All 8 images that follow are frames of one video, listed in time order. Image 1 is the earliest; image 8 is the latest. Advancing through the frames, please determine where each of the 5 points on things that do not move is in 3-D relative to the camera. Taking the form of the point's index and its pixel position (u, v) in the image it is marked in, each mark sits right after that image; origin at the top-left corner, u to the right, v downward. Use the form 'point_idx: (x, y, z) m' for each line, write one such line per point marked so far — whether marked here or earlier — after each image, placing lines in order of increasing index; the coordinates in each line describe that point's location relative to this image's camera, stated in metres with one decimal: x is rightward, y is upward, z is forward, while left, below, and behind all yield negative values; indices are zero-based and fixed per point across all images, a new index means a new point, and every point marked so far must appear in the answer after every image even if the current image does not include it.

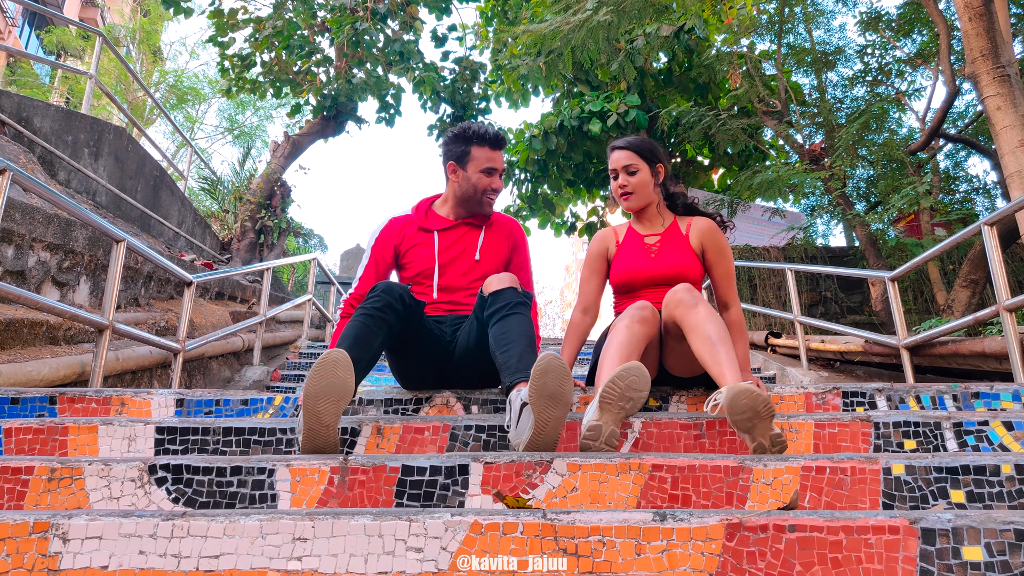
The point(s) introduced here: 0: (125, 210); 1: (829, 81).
0: (-3.2, +0.6, +5.5) m
1: (+3.8, +2.5, +7.9) m
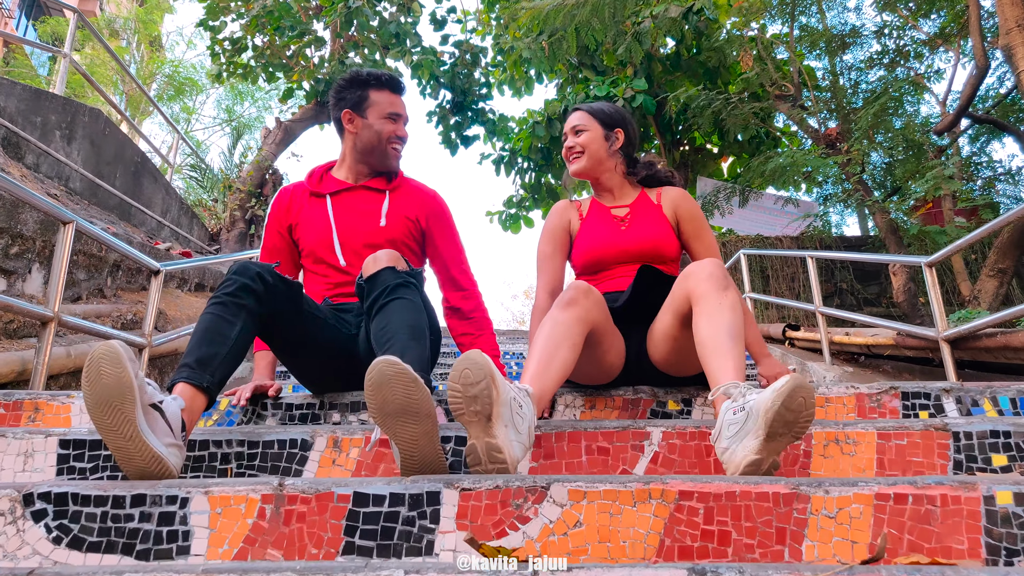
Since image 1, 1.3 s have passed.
0: (-3.2, +0.7, +5.2) m
1: (+3.8, +2.6, +7.5) m
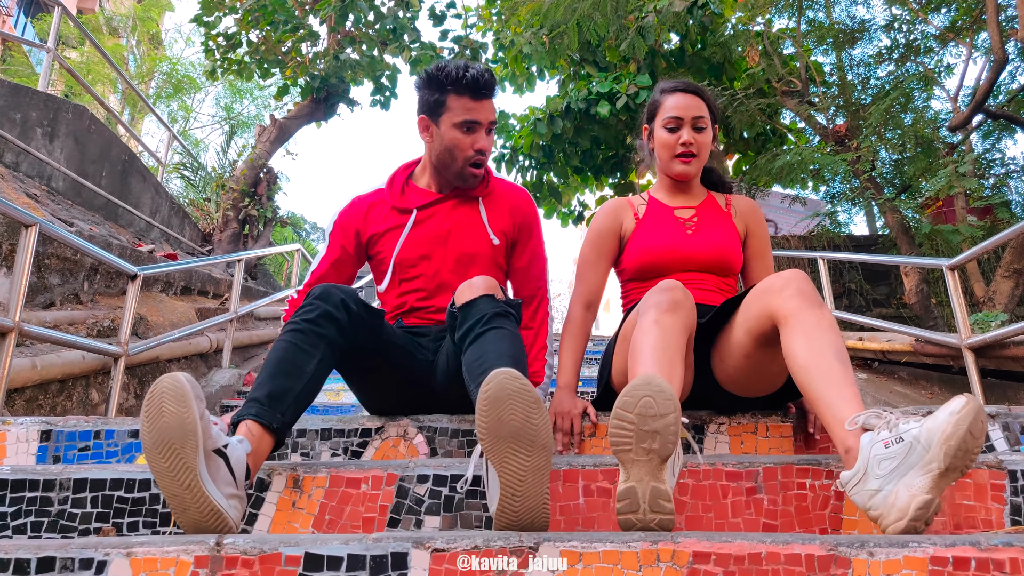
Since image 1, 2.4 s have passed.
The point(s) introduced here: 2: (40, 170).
0: (-3.2, +0.7, +5.0) m
1: (+3.8, +2.6, +7.3) m
2: (-3.3, +0.8, +4.5) m
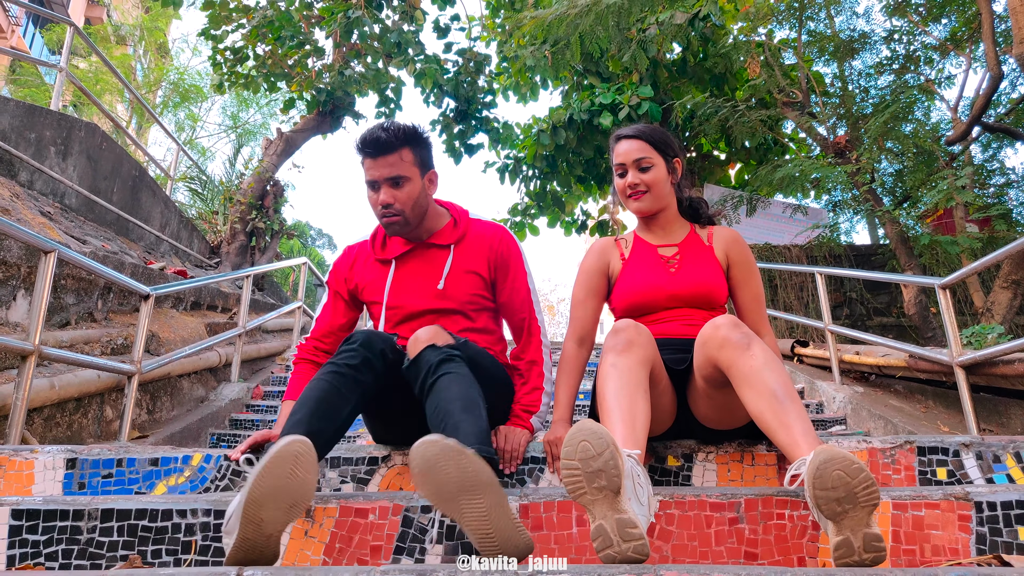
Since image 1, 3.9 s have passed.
0: (-3.2, +0.6, +5.1) m
1: (+3.8, +2.5, +7.4) m
2: (-3.2, +0.7, +4.6) m
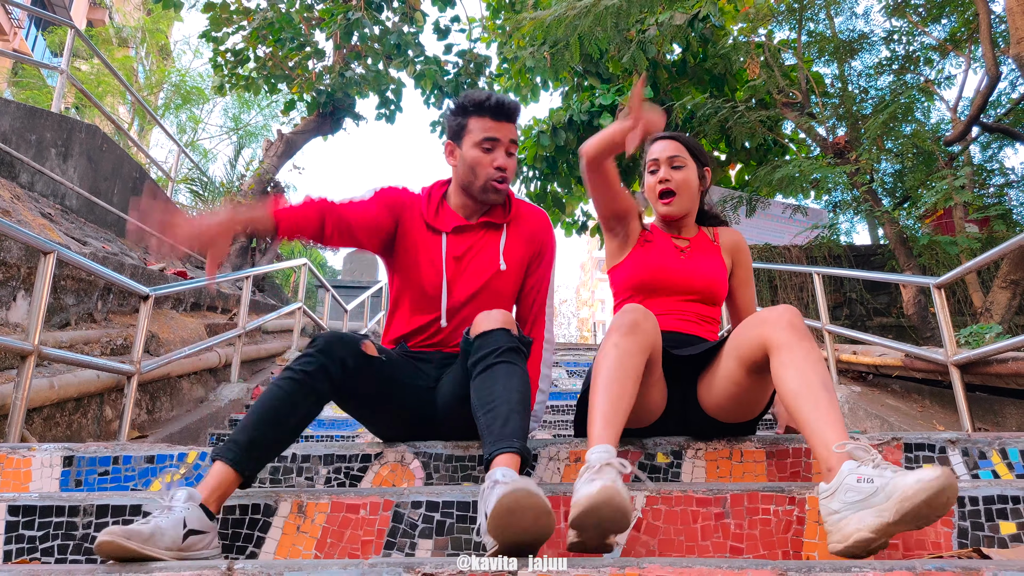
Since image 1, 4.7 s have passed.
0: (-3.2, +0.6, +5.1) m
1: (+3.8, +2.5, +7.4) m
2: (-3.3, +0.7, +4.6) m
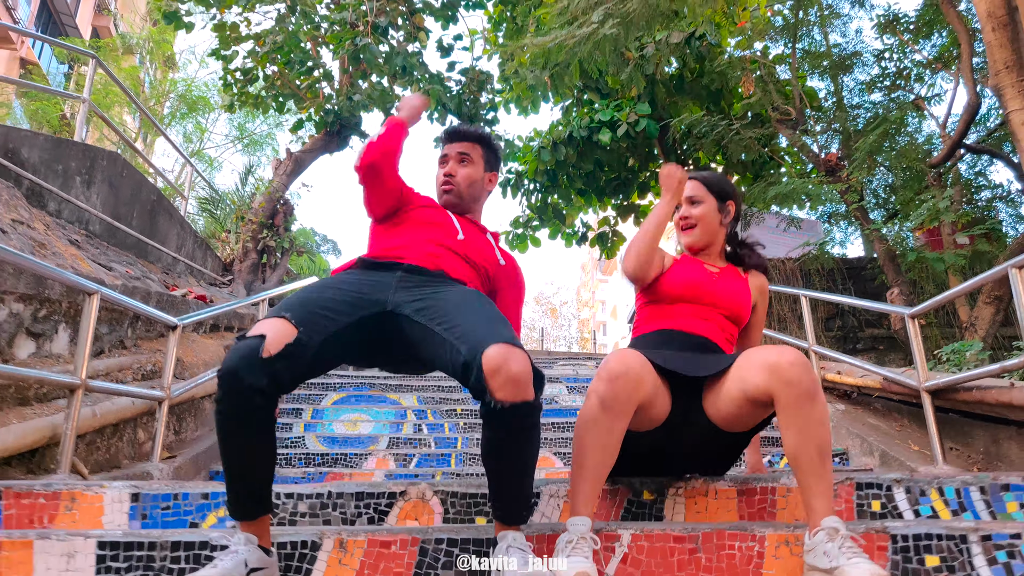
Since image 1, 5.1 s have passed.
0: (-3.2, +0.4, +5.4) m
1: (+3.9, +2.3, +7.6) m
2: (-3.2, +0.5, +4.9) m
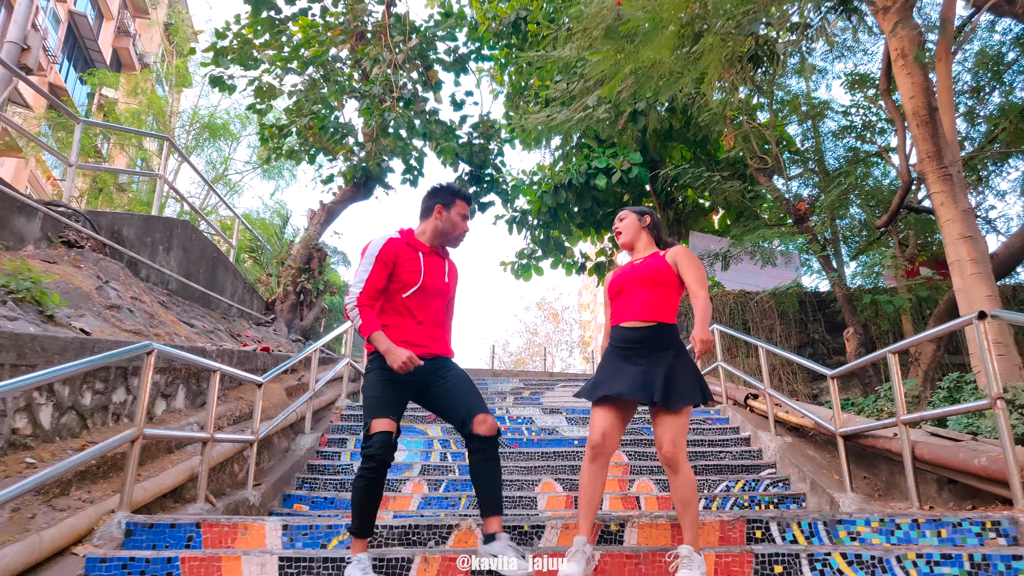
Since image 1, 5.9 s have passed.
0: (-3.2, 0.0, +6.4) m
1: (+3.9, +1.8, +8.7) m
2: (-3.2, +0.1, +5.9) m
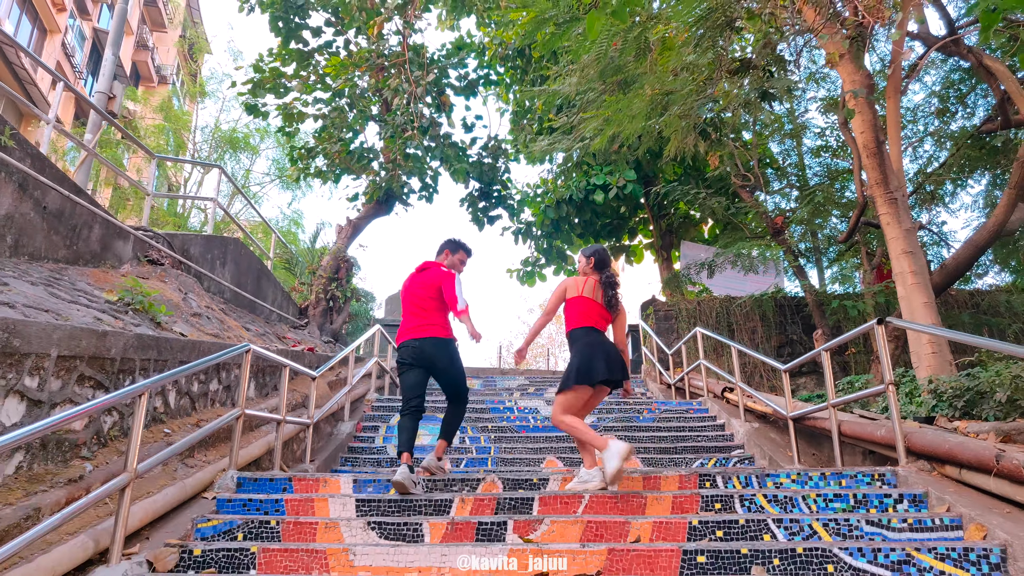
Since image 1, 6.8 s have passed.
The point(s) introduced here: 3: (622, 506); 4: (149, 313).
0: (-3.1, -0.1, +7.4) m
1: (+4.0, +1.8, +9.6) m
2: (-3.1, 0.0, +6.9) m
3: (+0.6, -1.2, +3.7) m
4: (-2.6, -0.2, +4.7) m
